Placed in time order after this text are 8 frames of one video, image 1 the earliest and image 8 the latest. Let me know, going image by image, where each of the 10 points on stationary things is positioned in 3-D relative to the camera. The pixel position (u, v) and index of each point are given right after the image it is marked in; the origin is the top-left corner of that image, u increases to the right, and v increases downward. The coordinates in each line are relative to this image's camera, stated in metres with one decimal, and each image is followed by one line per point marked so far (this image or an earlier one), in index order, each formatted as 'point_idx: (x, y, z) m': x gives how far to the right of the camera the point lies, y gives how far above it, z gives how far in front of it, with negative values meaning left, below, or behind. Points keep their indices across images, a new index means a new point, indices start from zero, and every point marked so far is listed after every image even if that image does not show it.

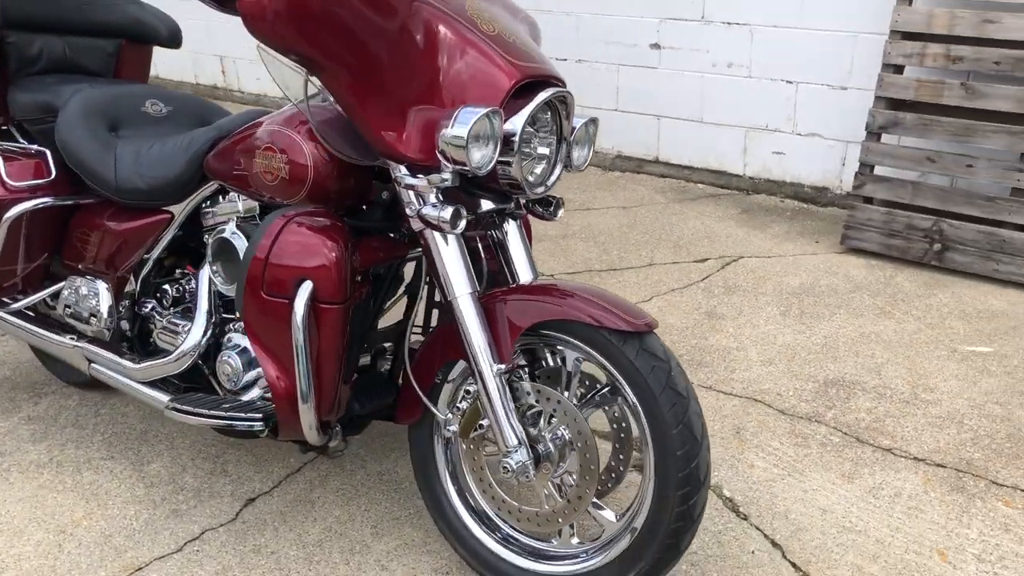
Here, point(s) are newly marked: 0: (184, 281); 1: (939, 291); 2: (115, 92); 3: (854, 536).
0: (-0.8, 0.0, +2.3) m
1: (+1.4, 0.0, +3.0) m
2: (-1.0, +0.5, +2.3) m
3: (+0.7, -0.5, +2.0) m
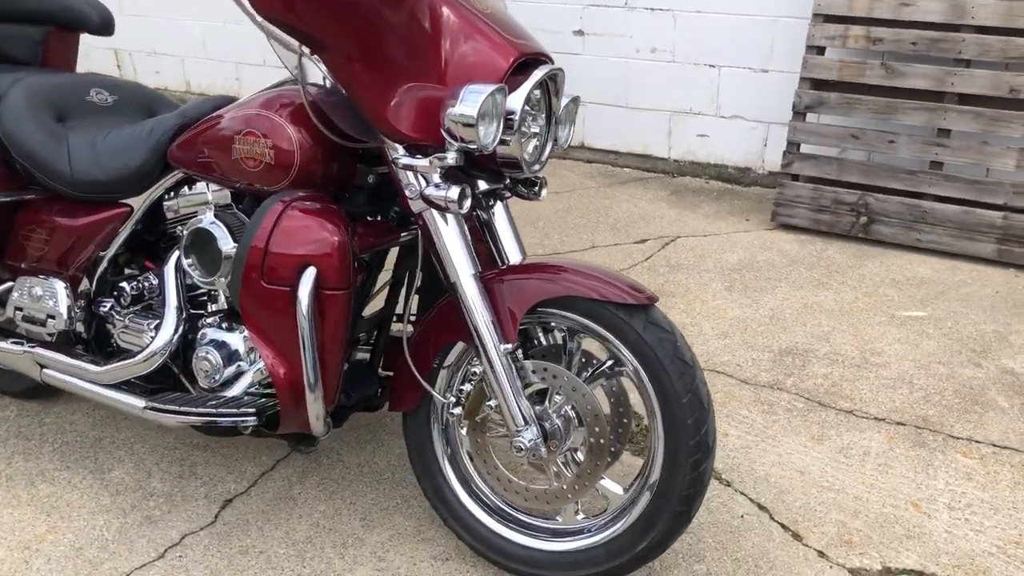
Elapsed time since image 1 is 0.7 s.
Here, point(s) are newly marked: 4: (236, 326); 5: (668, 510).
0: (-0.8, 0.0, +2.2) m
1: (+1.2, +0.1, +3.2) m
2: (-1.1, +0.5, +2.2) m
3: (+0.7, -0.5, +2.1) m
4: (-0.6, -0.1, +2.0) m
5: (+0.3, -0.4, +1.7) m
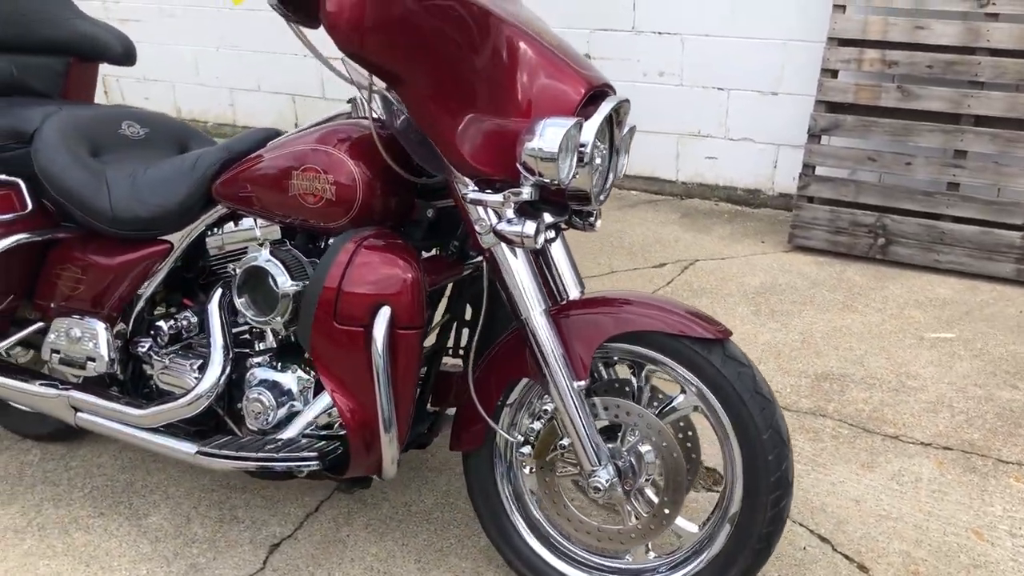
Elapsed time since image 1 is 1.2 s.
0: (-0.7, -0.1, +2.1) m
1: (+1.3, 0.0, +3.2) m
2: (-1.0, +0.4, +2.1) m
3: (+0.8, -0.5, +2.1) m
4: (-0.5, -0.2, +2.0) m
5: (+0.4, -0.5, +1.7) m
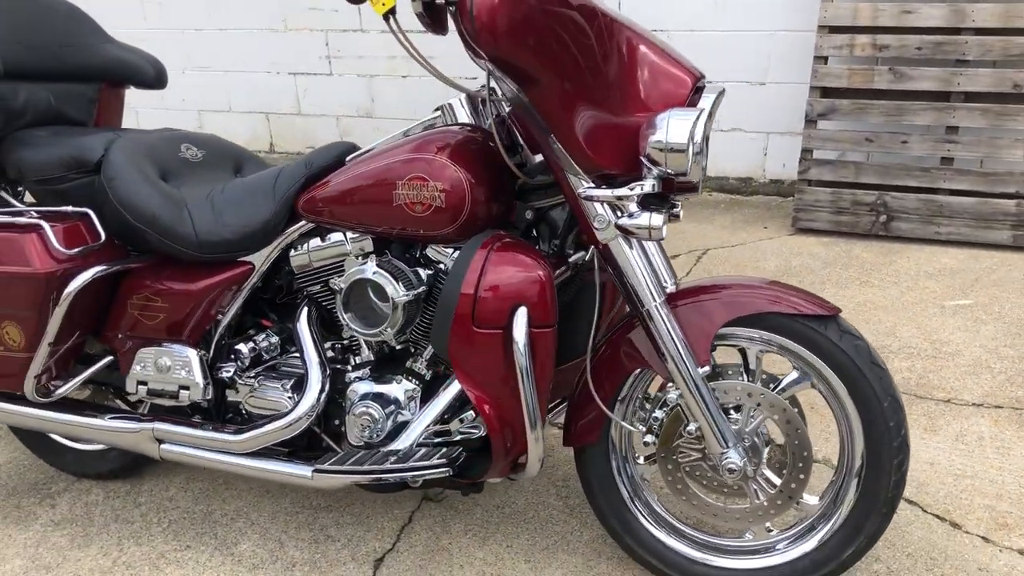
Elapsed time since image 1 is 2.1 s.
0: (-0.5, -0.1, +2.1) m
1: (+1.4, +0.1, +3.3) m
2: (-0.8, +0.3, +2.1) m
3: (+1.1, -0.4, +2.2) m
4: (-0.3, -0.2, +1.9) m
5: (+0.7, -0.4, +1.7) m
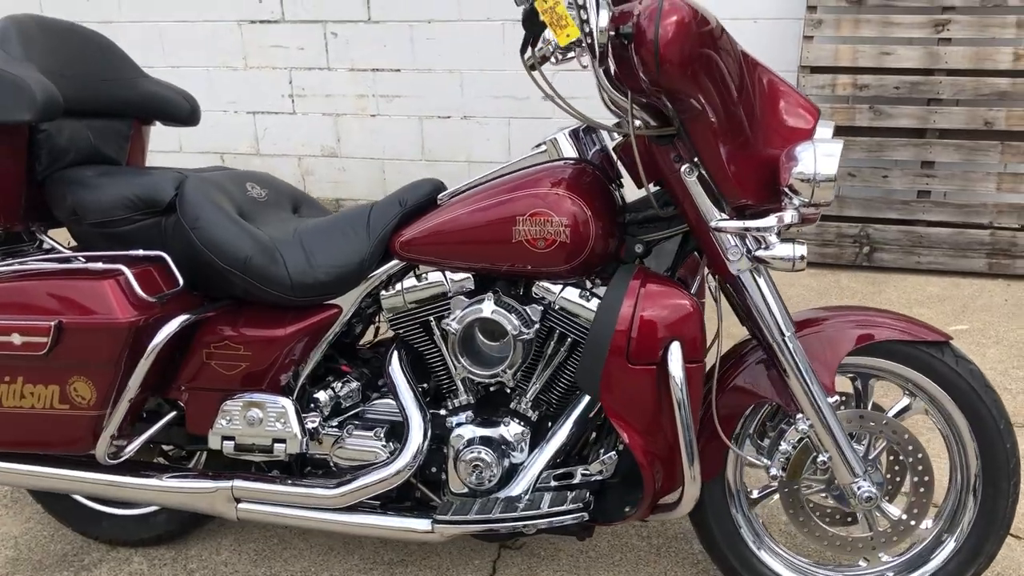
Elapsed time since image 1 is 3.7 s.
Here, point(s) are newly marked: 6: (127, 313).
0: (-0.3, -0.2, +1.9) m
1: (+1.4, 0.0, +3.5) m
2: (-0.6, +0.2, +2.0) m
3: (+1.2, -0.5, +2.3) m
4: (0.0, -0.3, +1.9) m
5: (+0.9, -0.5, +1.8) m
6: (-0.7, 0.0, +1.7) m
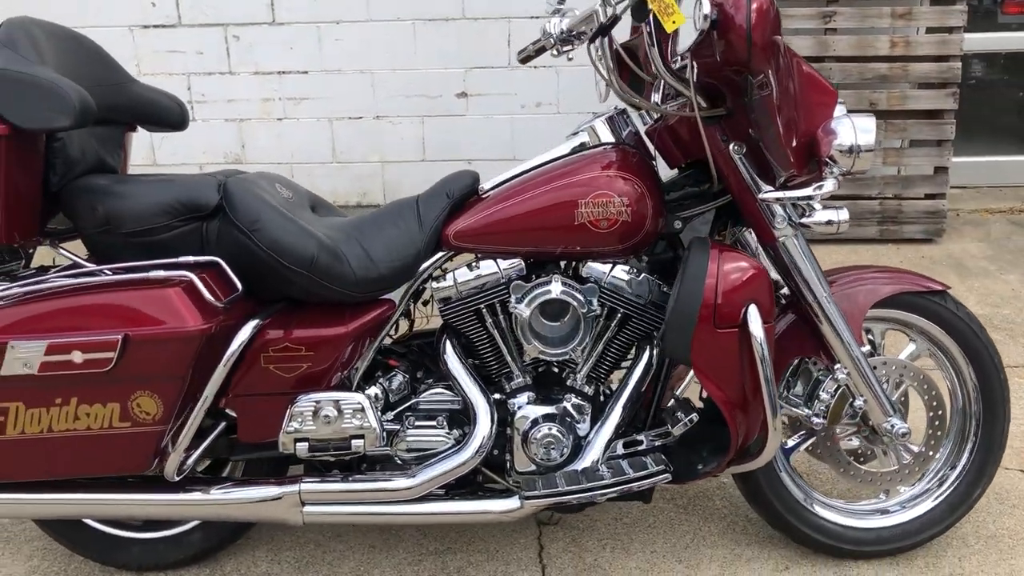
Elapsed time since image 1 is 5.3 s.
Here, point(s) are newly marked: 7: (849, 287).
0: (-0.2, -0.2, +2.0) m
1: (+1.1, +0.1, +3.8) m
2: (-0.5, +0.2, +1.9) m
3: (+1.3, -0.4, +2.6) m
4: (+0.1, -0.2, +1.9) m
5: (+1.0, -0.4, +2.0) m
6: (-0.6, -0.1, +1.7) m
7: (+0.7, 0.0, +2.0) m
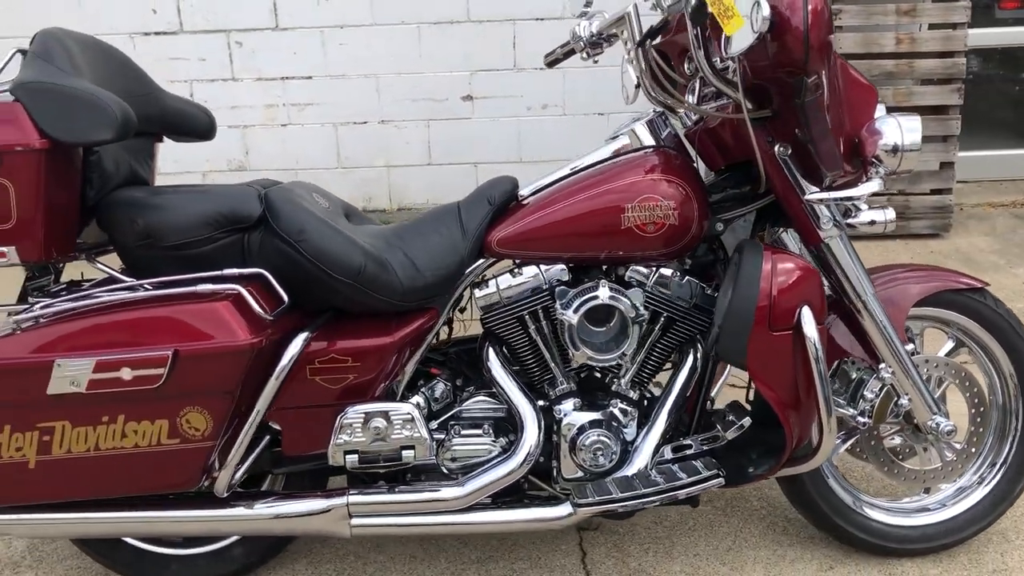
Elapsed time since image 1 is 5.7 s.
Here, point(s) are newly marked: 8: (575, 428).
0: (-0.1, -0.2, +1.9) m
1: (+1.2, +0.1, +3.8) m
2: (-0.4, +0.2, +1.9) m
3: (+1.4, -0.4, +2.6) m
4: (+0.2, -0.2, +1.9) m
5: (+1.1, -0.3, +2.0) m
6: (-0.5, -0.1, +1.6) m
7: (+0.8, 0.0, +2.0) m
8: (+0.1, -0.3, +1.9) m
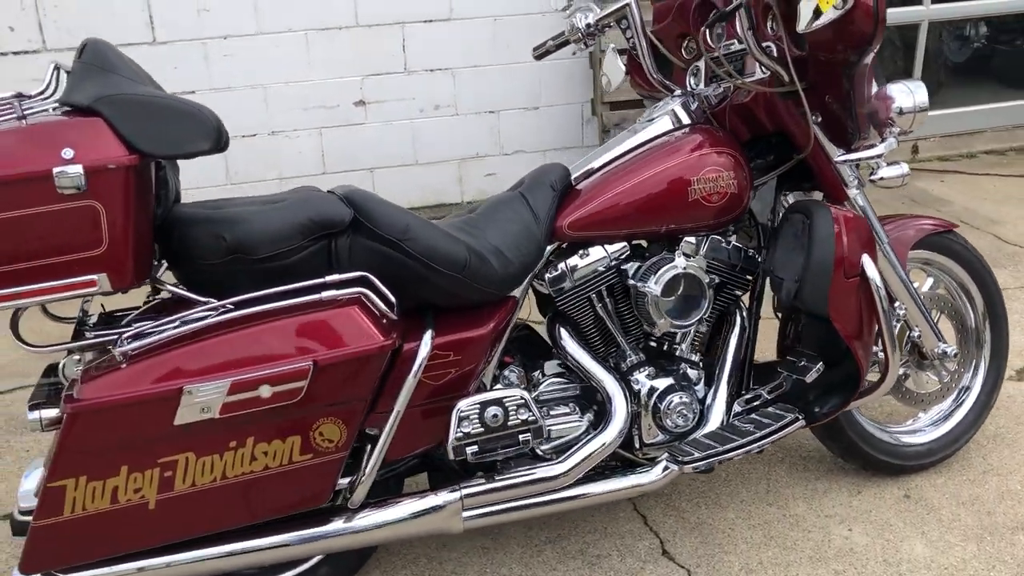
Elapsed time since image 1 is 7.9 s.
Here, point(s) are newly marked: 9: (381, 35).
0: (0.0, -0.2, +2.0) m
1: (+0.8, +0.3, +4.1) m
2: (-0.3, +0.2, +1.9) m
3: (+1.3, -0.2, +3.0) m
4: (+0.3, -0.2, +2.0) m
5: (+1.2, -0.2, +2.4) m
6: (-0.2, -0.1, +1.6) m
7: (+0.9, +0.1, +2.2) m
8: (+0.3, -0.2, +2.0) m
9: (-0.6, +1.1, +4.0) m
